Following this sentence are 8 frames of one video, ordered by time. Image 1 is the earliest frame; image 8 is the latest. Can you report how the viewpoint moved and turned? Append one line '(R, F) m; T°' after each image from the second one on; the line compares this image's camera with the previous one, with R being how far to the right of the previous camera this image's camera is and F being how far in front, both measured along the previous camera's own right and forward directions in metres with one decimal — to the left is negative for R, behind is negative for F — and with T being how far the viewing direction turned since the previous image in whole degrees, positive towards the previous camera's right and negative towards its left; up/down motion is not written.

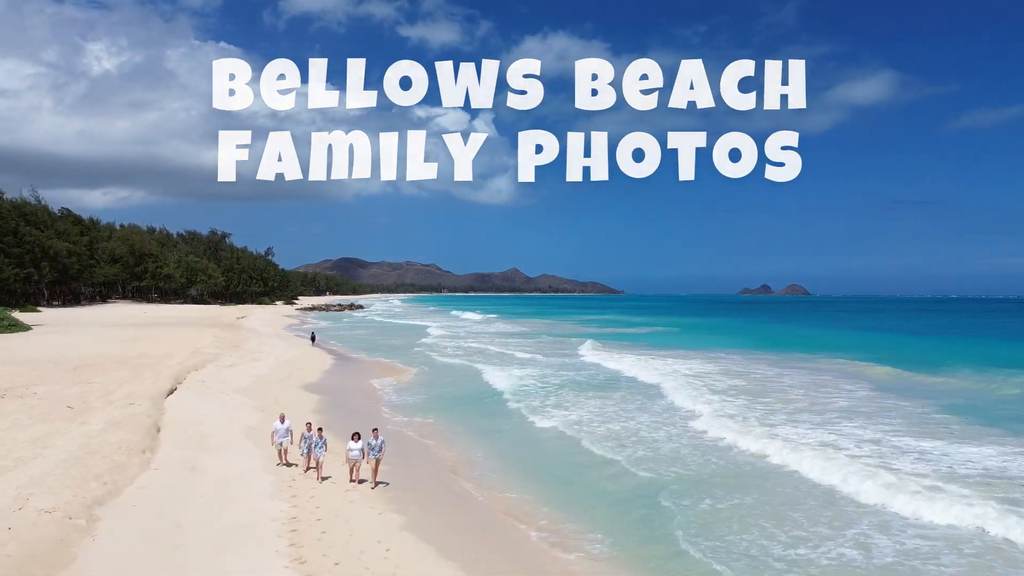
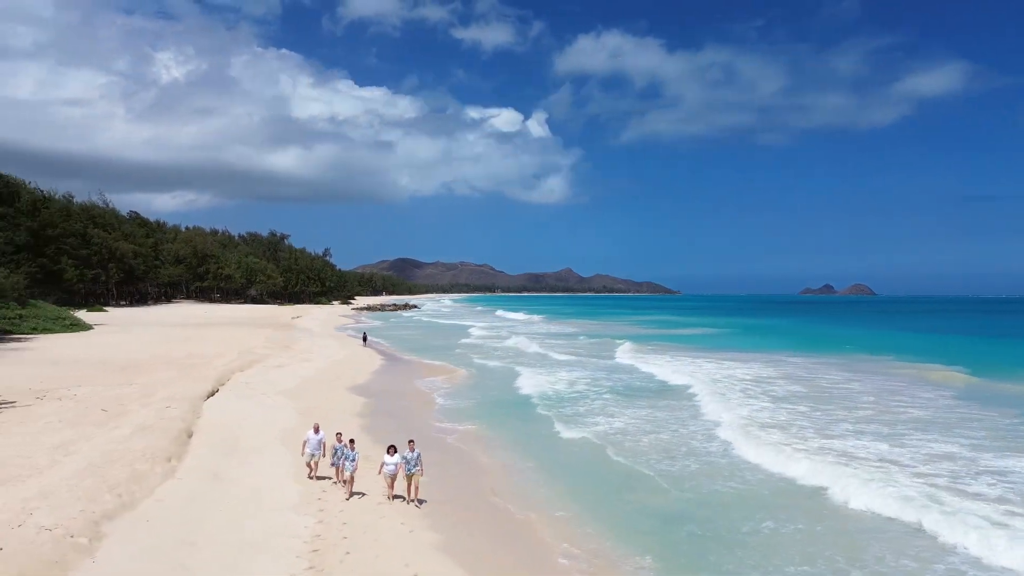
(+0.2, +0.8) m; -5°
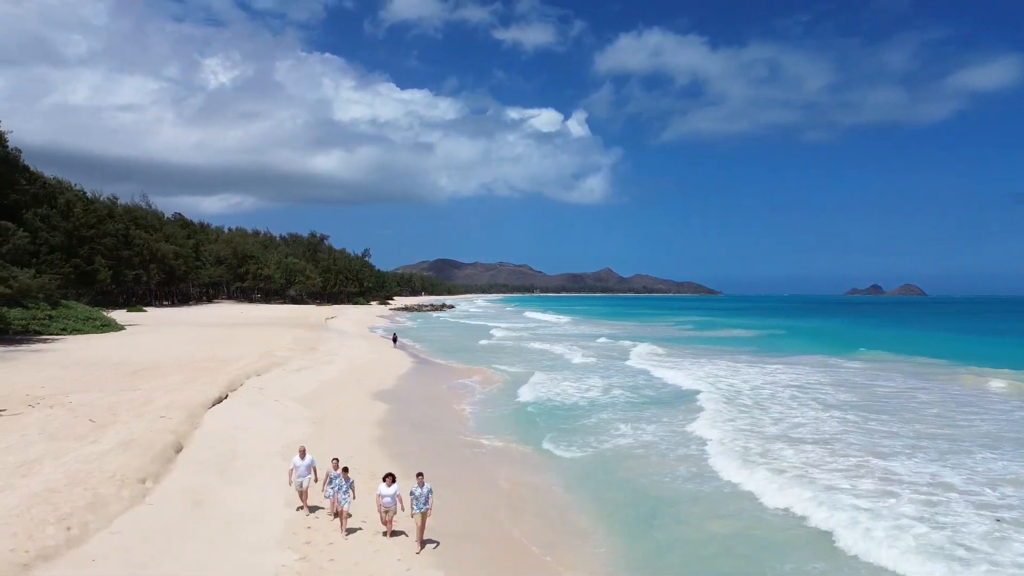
(+0.3, +1.2) m; -4°
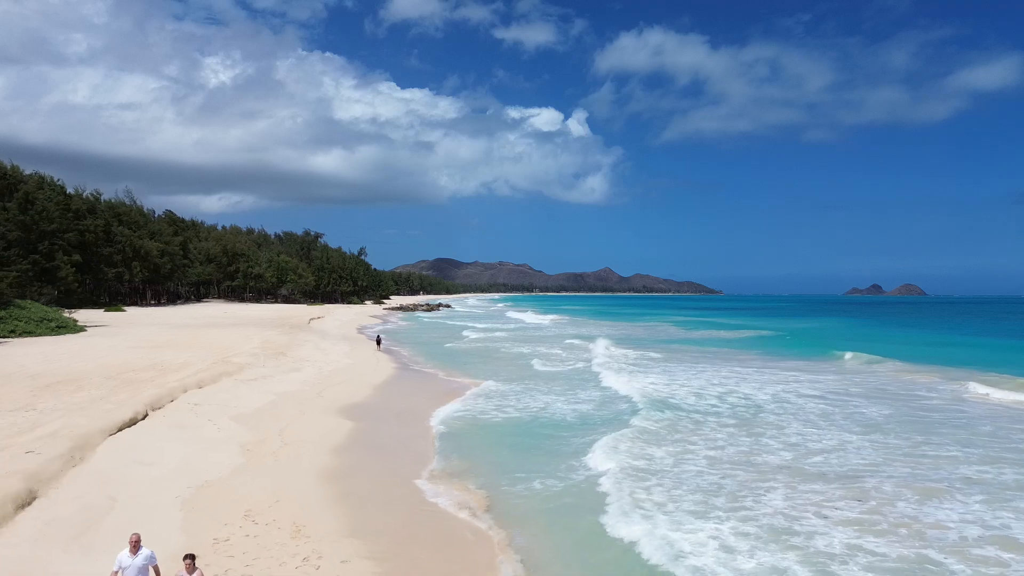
(+0.4, +2.2) m; 0°
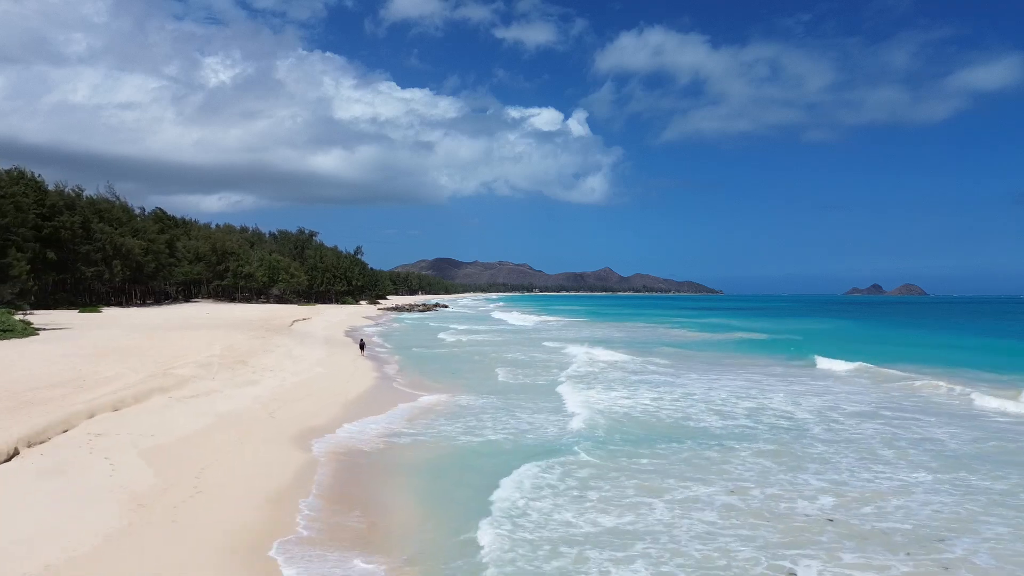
(+0.2, +2.5) m; 0°
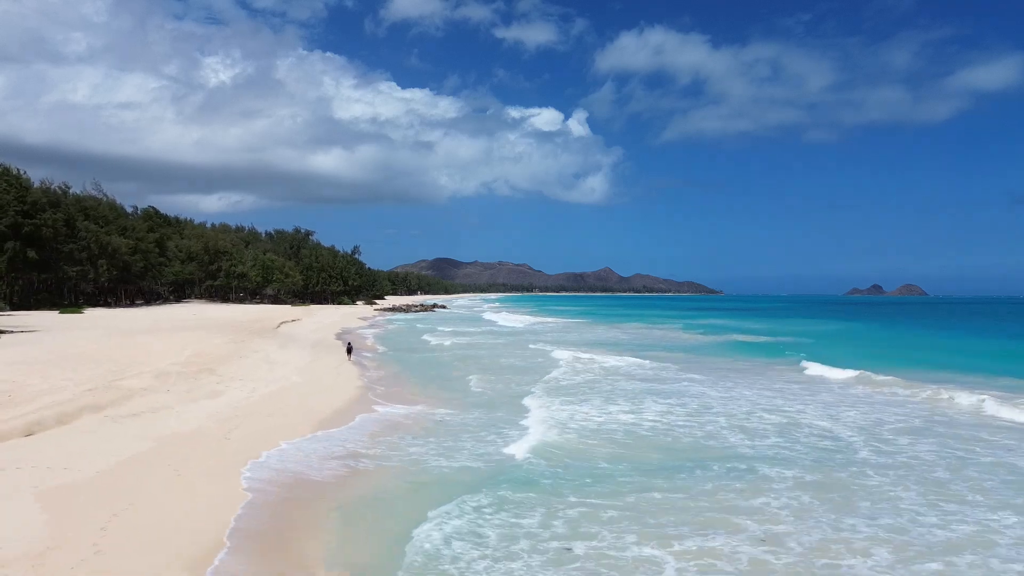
(+0.1, +1.8) m; 0°
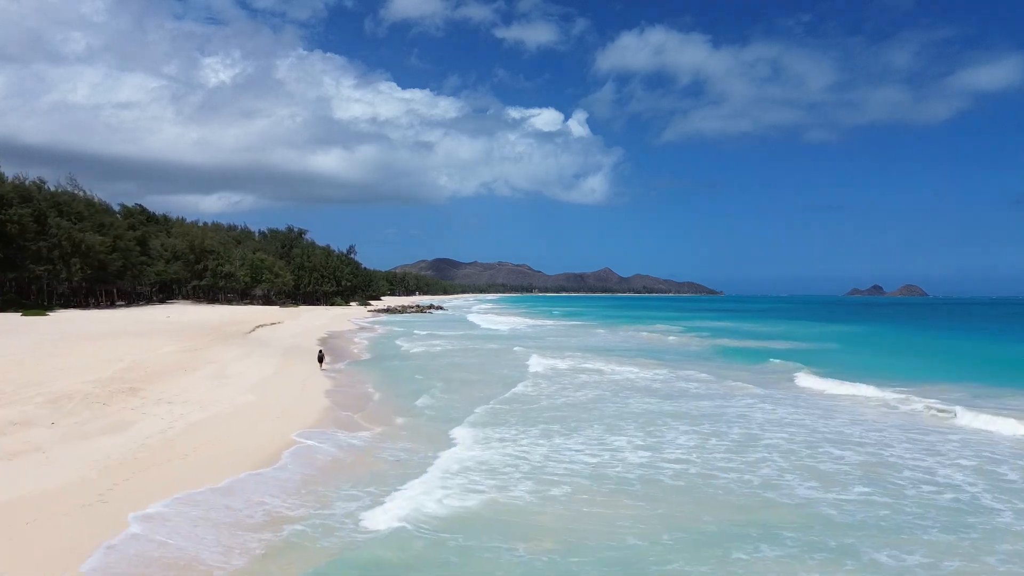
(+0.2, +3.0) m; 0°
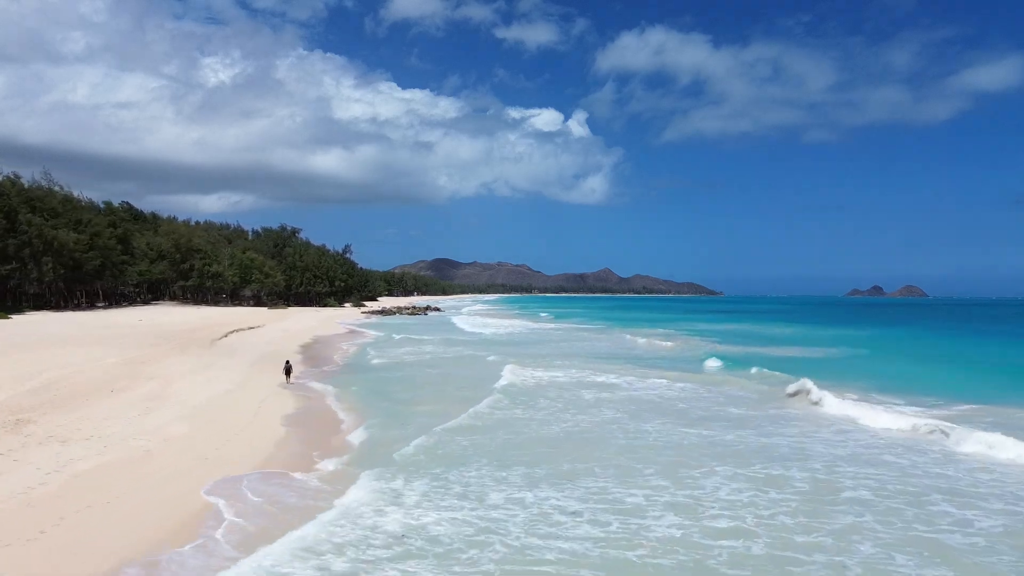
(+0.2, +2.8) m; 0°
